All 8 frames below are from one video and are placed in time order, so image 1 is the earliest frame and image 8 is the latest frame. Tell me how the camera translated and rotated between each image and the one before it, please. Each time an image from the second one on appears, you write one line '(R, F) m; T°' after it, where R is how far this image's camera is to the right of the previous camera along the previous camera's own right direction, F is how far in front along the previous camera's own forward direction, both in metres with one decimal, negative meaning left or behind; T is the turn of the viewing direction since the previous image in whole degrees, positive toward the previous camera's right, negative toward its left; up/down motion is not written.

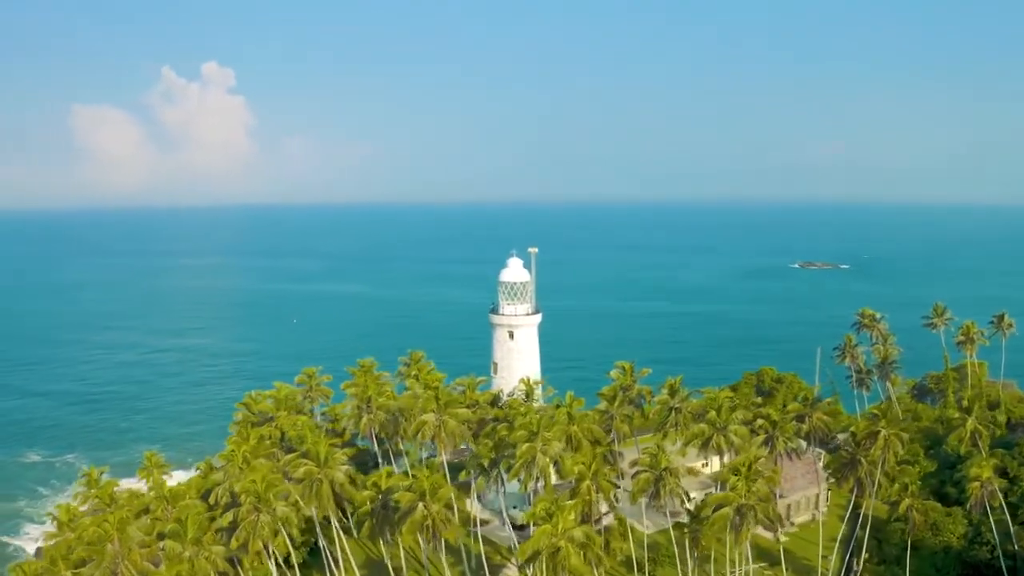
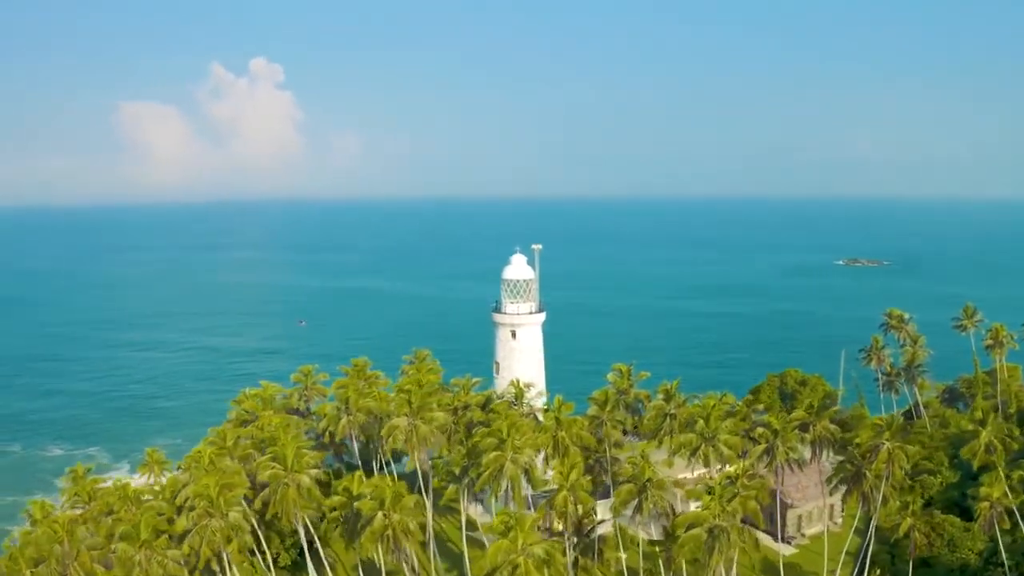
(+2.4, +1.8) m; -3°
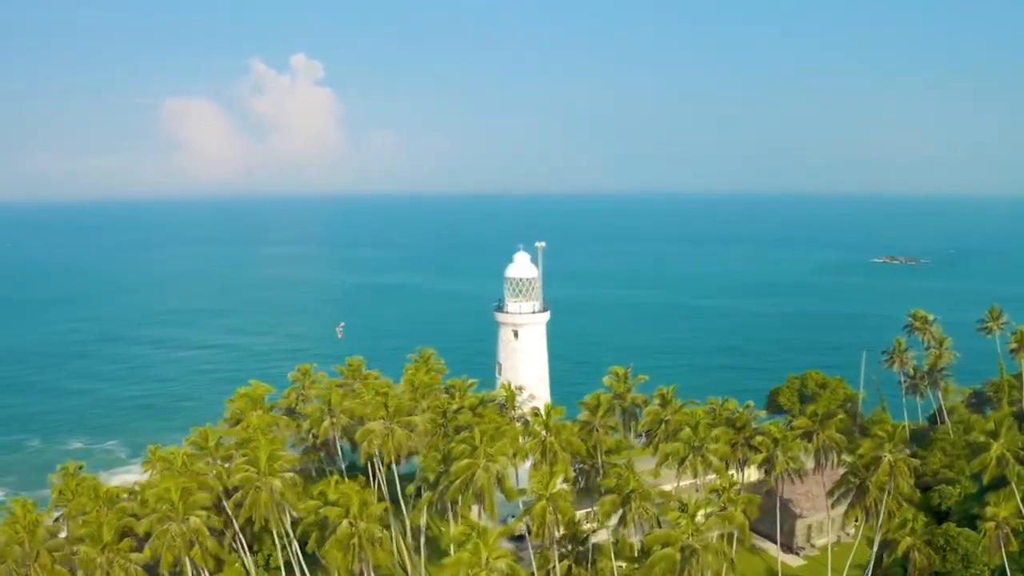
(+2.0, +1.4) m; -2°
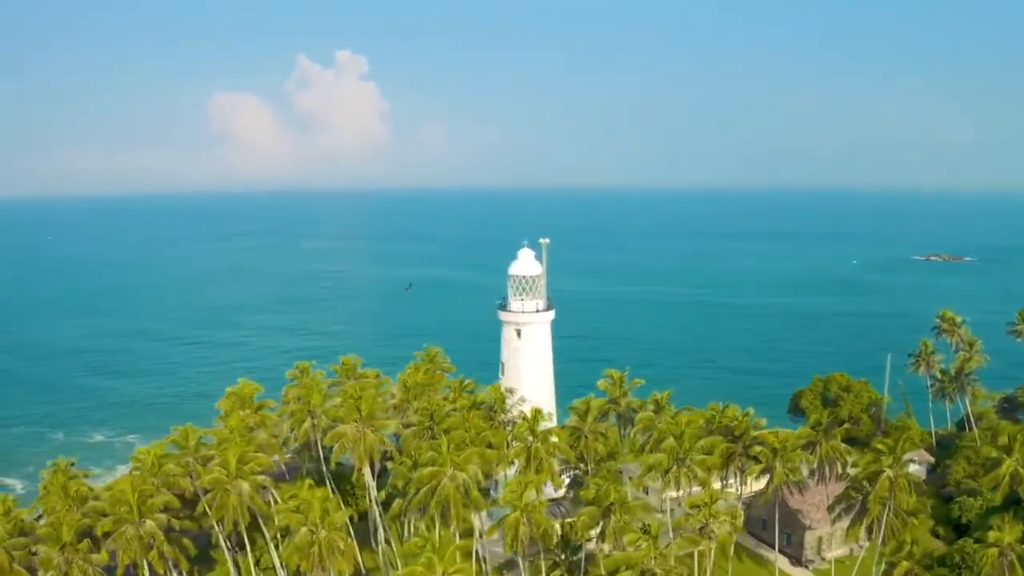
(+2.1, +1.5) m; -3°
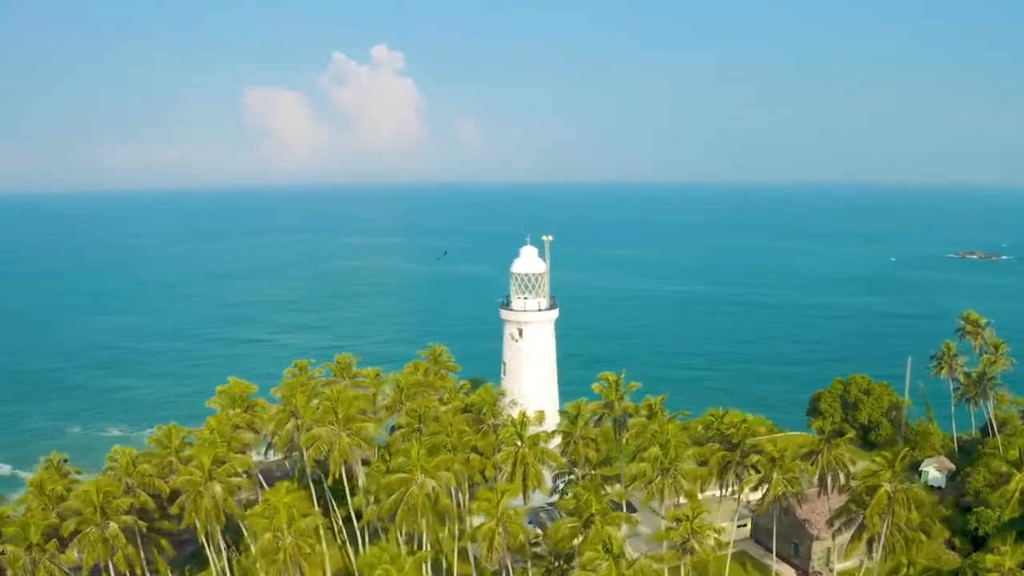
(+1.7, +1.2) m; -2°
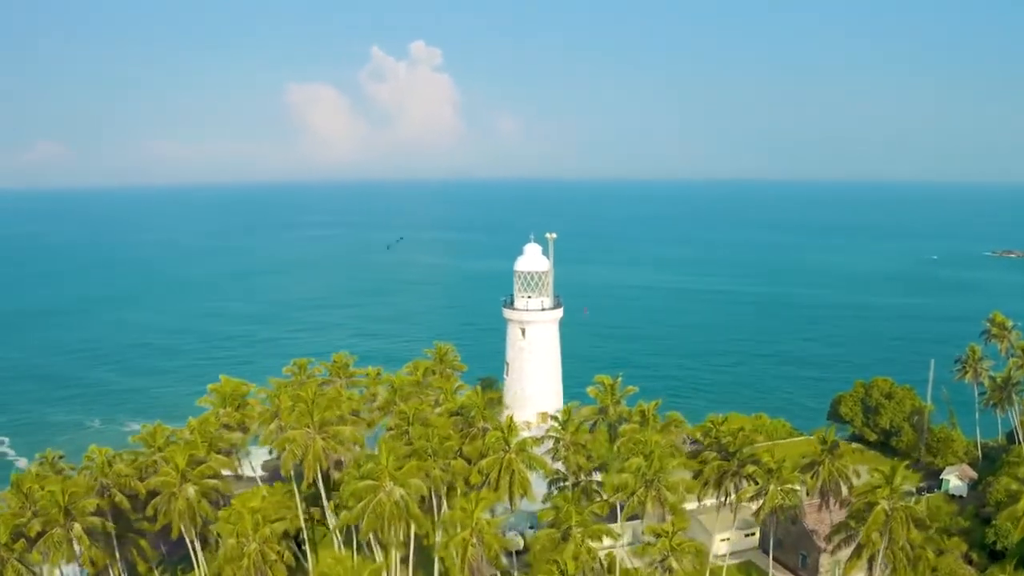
(+1.7, +1.2) m; -2°
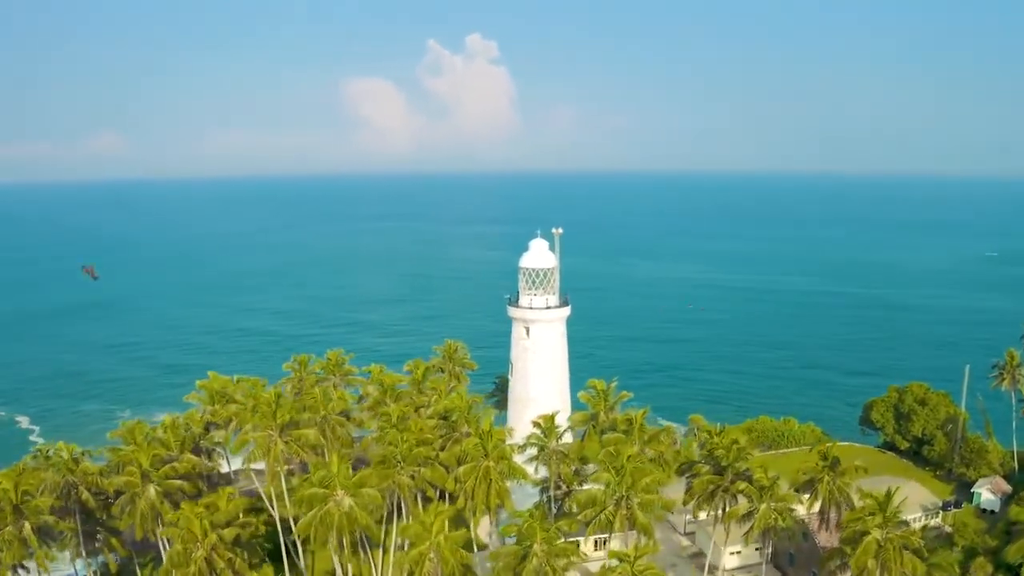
(+2.4, +1.7) m; -3°
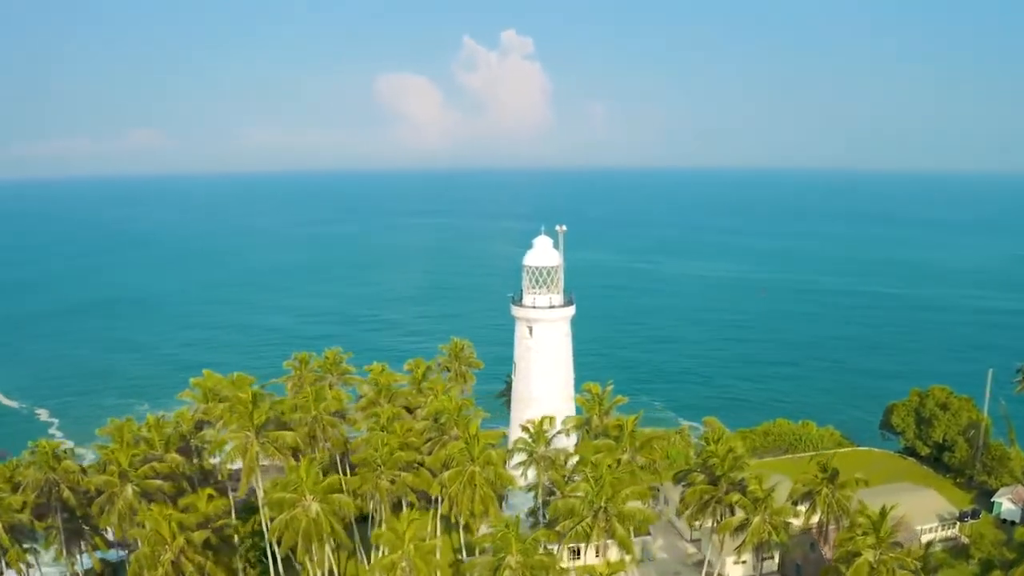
(+1.4, +1.0) m; -2°
